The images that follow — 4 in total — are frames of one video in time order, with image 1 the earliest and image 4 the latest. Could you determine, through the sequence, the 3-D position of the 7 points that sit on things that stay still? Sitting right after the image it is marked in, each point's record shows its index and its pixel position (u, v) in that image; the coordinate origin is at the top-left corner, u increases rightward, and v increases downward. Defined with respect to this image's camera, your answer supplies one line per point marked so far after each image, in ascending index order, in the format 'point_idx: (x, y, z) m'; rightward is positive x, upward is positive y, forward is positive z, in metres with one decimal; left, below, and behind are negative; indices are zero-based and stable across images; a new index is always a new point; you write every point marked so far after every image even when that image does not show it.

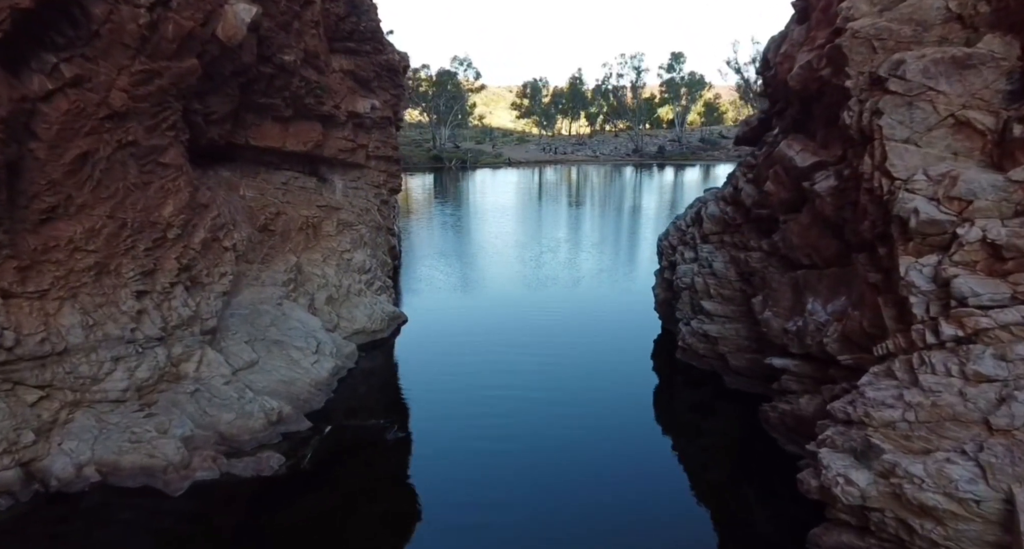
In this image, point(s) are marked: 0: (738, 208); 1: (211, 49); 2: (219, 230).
0: (+5.1, +1.5, +14.0) m
1: (-6.2, +4.6, +12.8) m
2: (-6.6, +1.0, +14.1) m
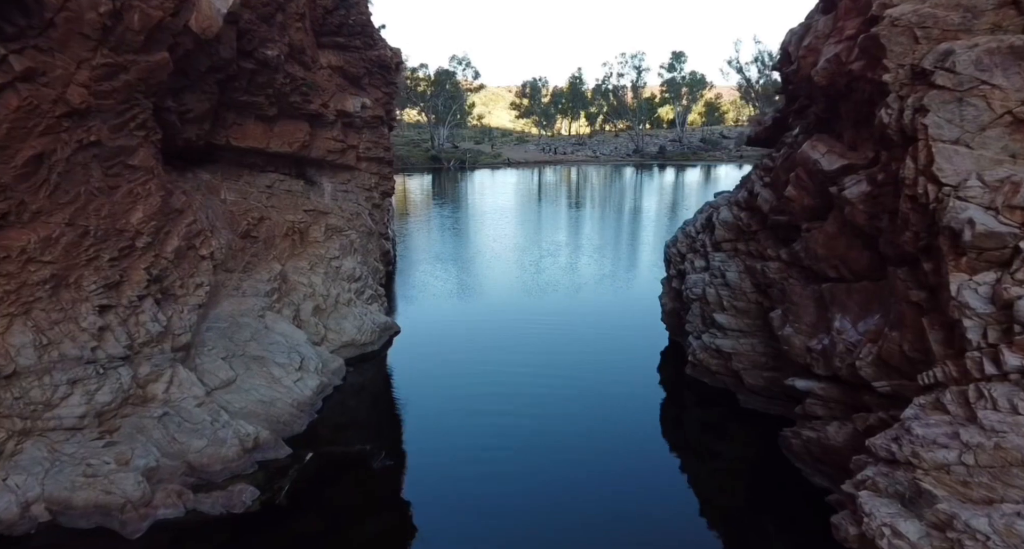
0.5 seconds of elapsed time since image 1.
0: (+5.1, +1.2, +13.0) m
1: (-6.2, +4.4, +11.8) m
2: (-6.7, +0.8, +13.1) m
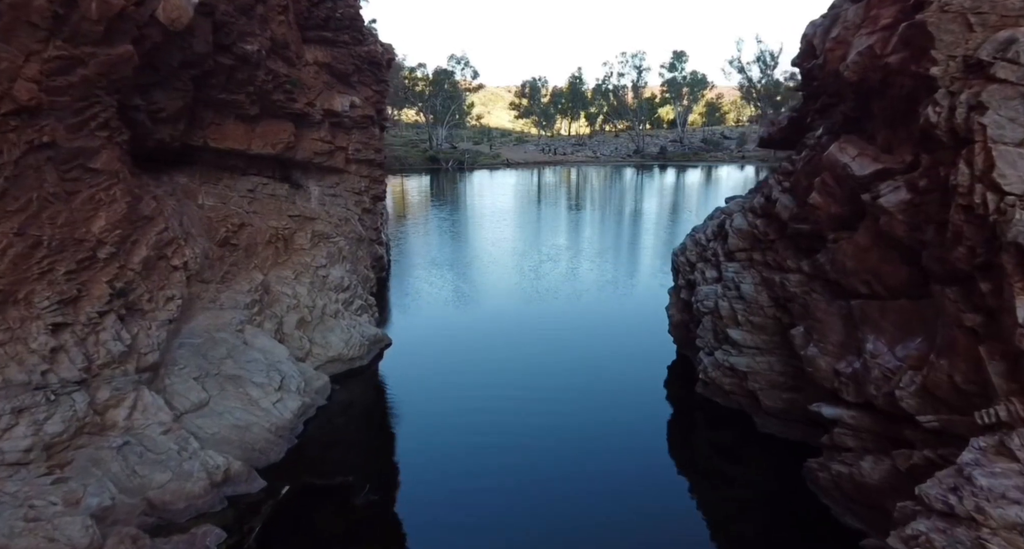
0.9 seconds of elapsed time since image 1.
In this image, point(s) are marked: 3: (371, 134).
0: (+5.0, +1.0, +12.0) m
1: (-6.2, +4.2, +10.8) m
2: (-6.7, +0.5, +12.1) m
3: (-4.3, +4.2, +18.8) m
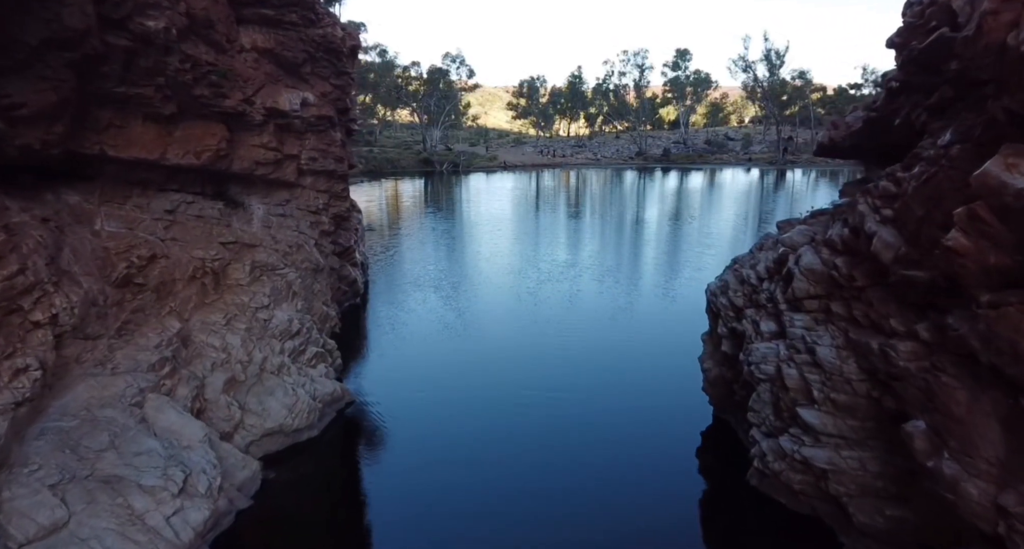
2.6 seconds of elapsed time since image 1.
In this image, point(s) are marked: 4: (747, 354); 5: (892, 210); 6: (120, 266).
0: (+4.9, +0.2, +8.7) m
1: (-6.4, +3.3, +7.4) m
2: (-6.8, -0.3, +8.7) m
3: (-4.4, +3.4, +15.4) m
4: (+3.9, -1.3, +10.2) m
5: (+5.0, +0.9, +8.1) m
6: (-6.7, +0.1, +10.7) m
